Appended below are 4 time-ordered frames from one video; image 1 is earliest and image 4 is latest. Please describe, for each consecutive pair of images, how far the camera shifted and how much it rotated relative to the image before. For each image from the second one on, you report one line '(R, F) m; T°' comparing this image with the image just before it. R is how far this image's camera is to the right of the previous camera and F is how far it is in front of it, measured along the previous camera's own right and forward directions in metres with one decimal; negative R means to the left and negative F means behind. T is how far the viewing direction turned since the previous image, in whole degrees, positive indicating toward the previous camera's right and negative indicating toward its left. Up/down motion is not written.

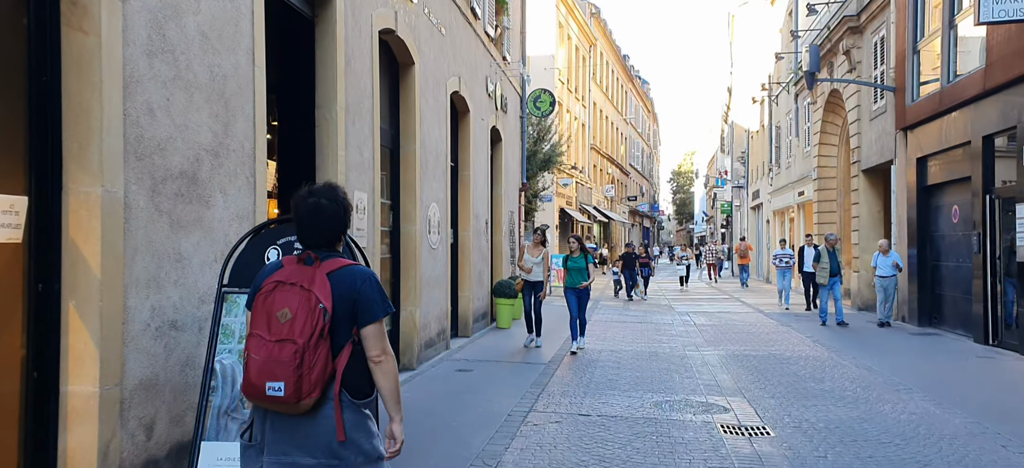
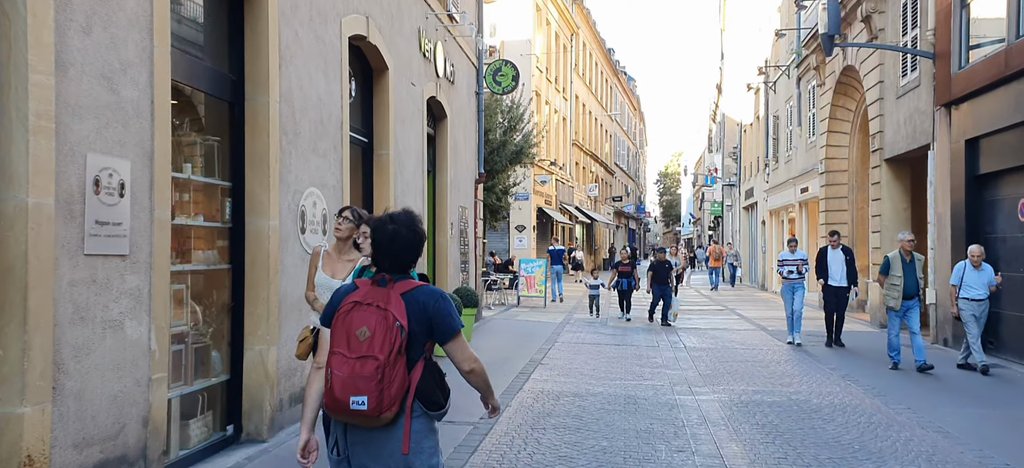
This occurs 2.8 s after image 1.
(+0.6, +3.1) m; +1°
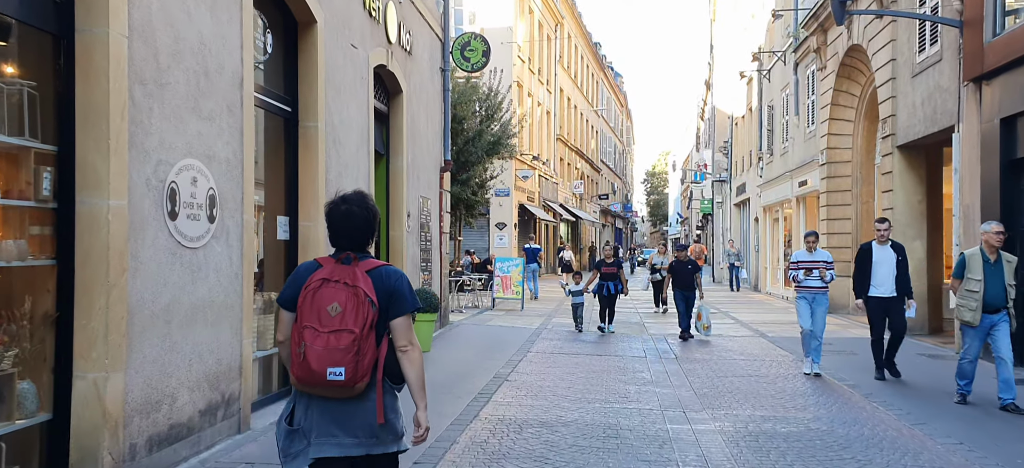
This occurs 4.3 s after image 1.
(+0.3, +1.6) m; +1°
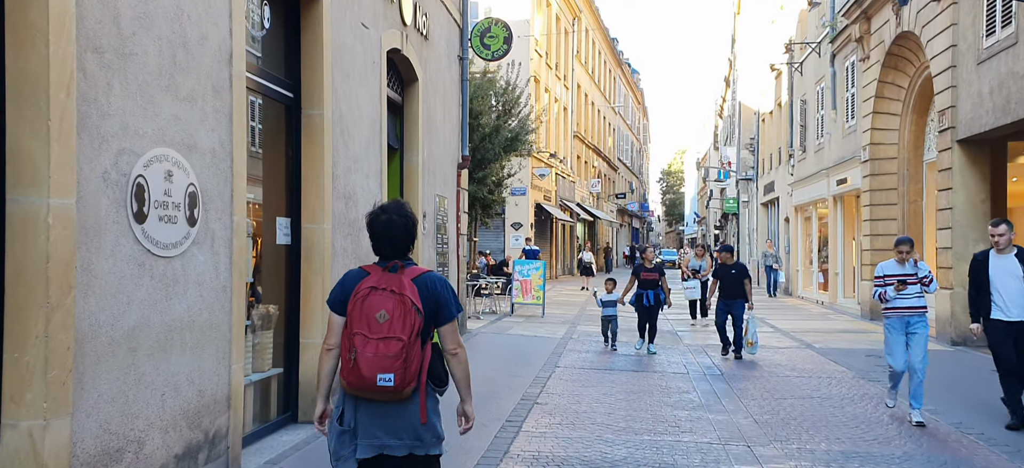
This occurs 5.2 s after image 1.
(-0.2, +1.0) m; -1°
